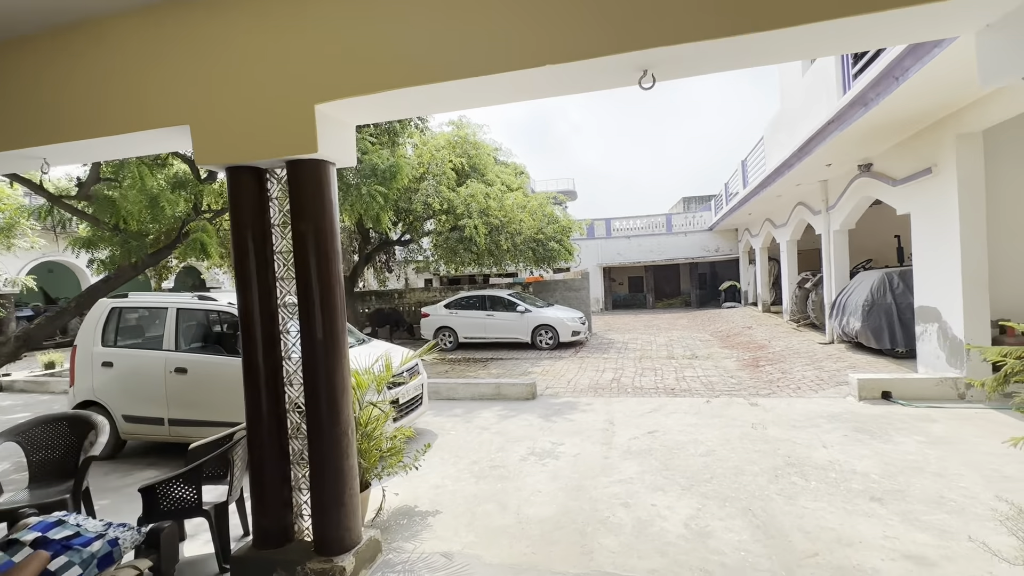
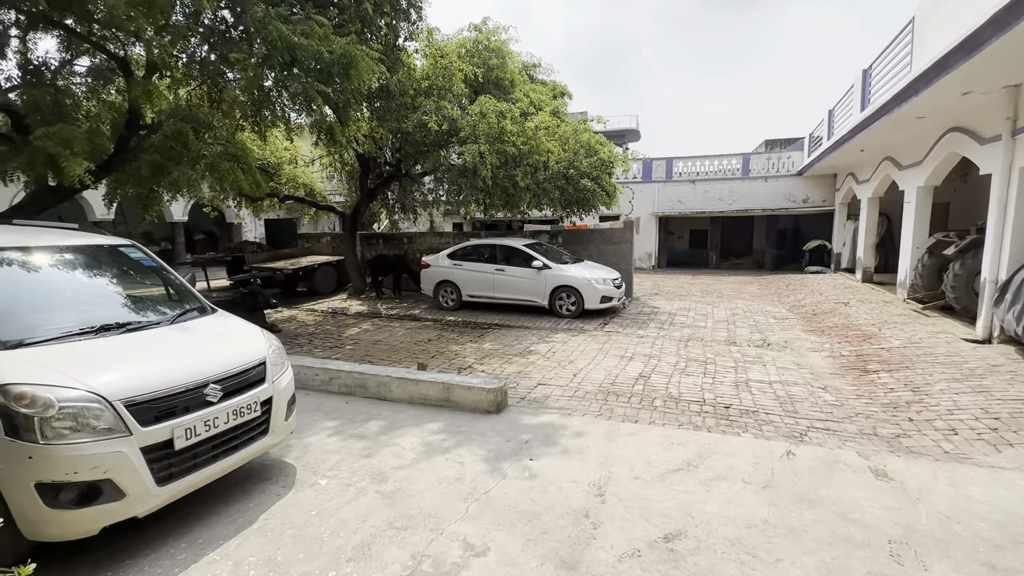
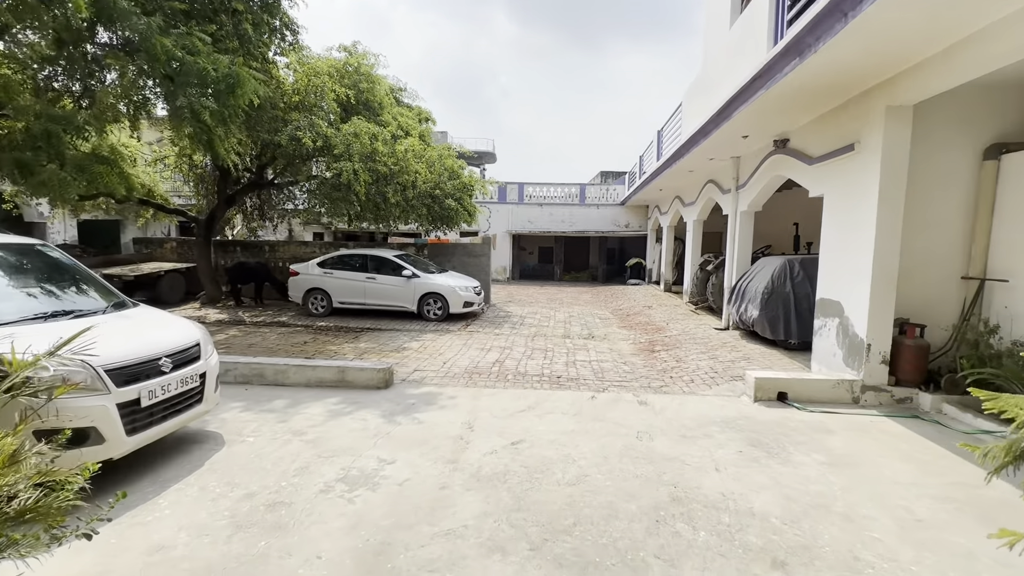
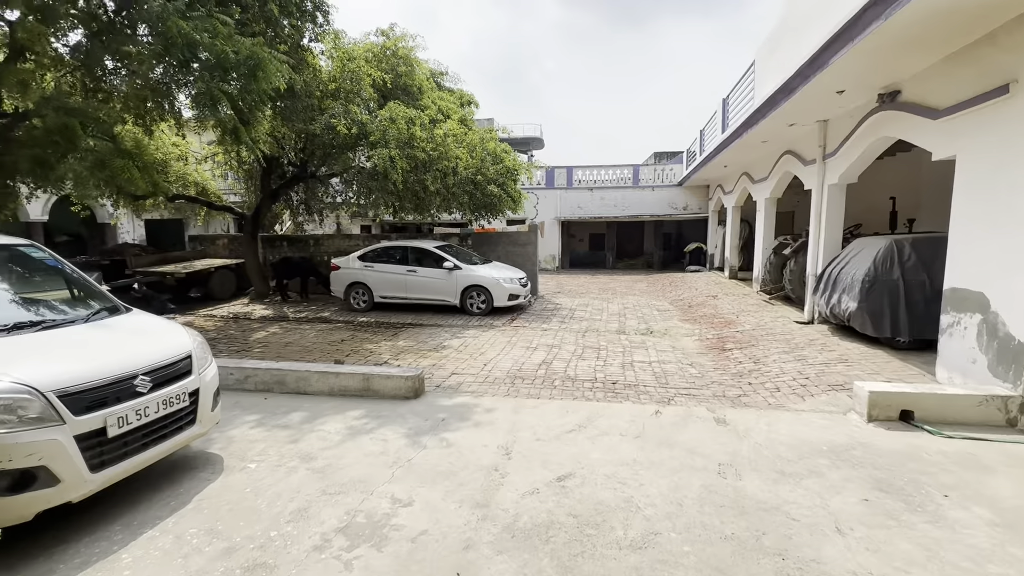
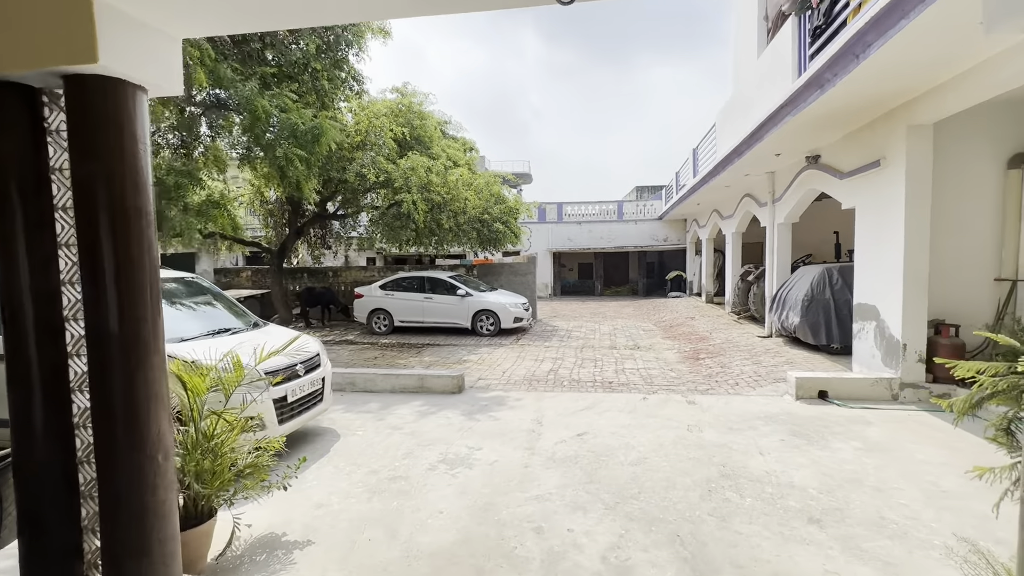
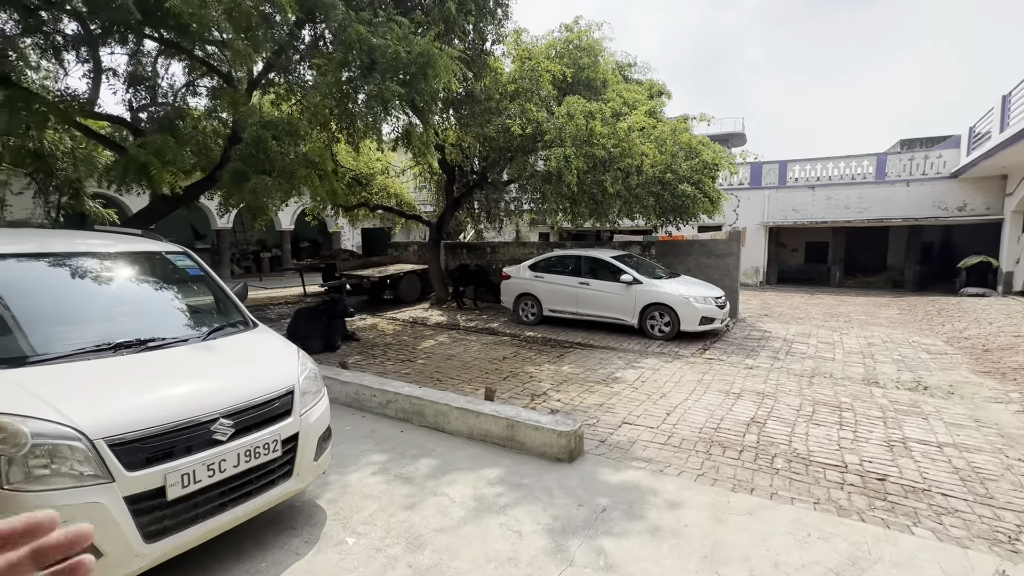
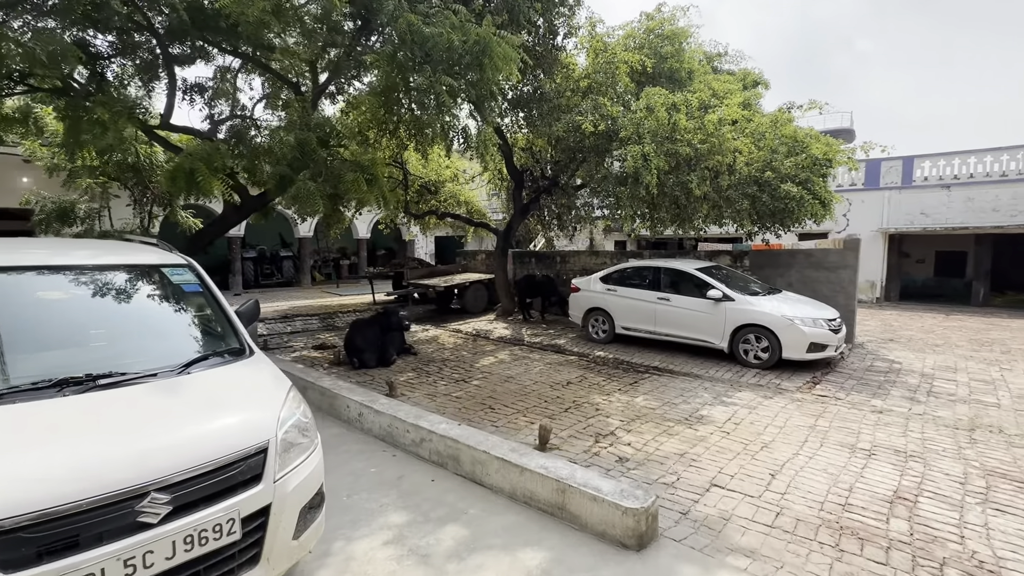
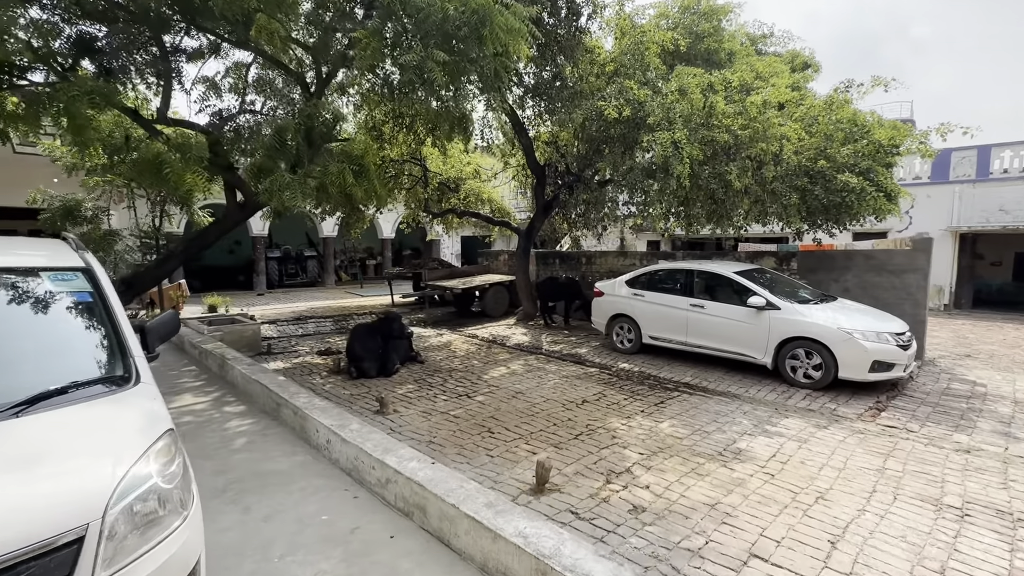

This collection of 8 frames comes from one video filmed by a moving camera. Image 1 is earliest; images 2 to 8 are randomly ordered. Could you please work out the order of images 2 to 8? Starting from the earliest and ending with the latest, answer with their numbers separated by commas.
5, 3, 4, 2, 6, 7, 8
